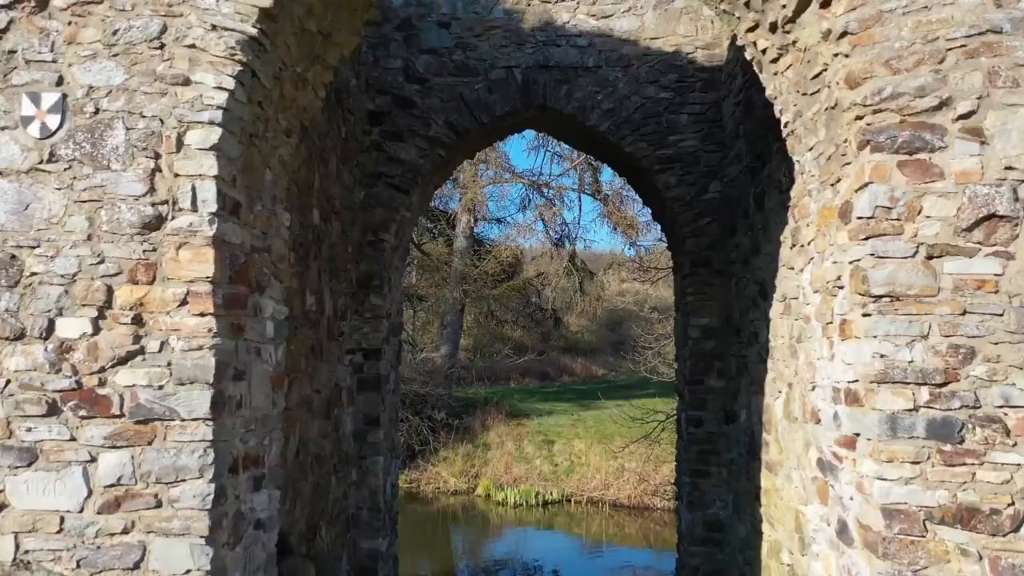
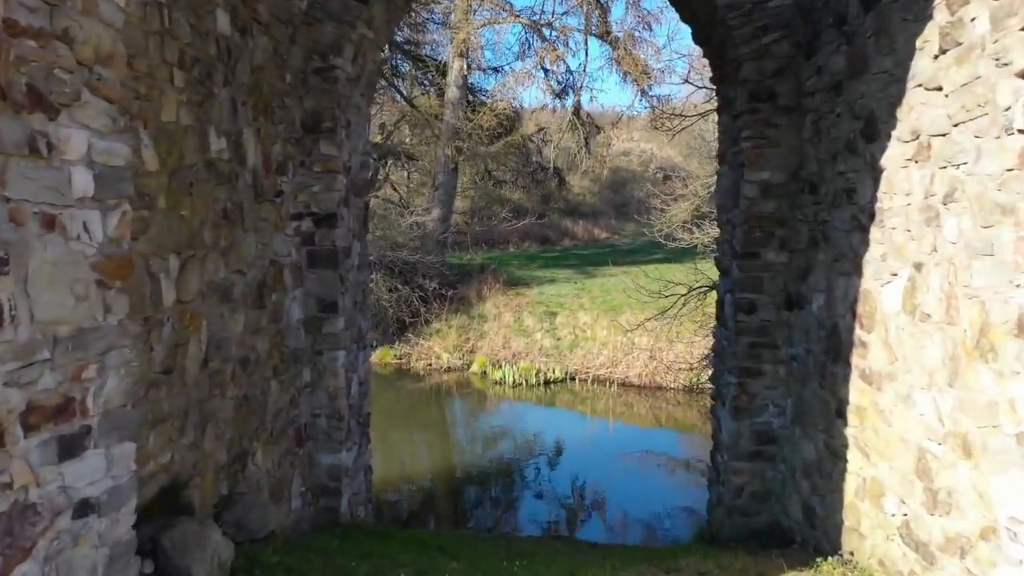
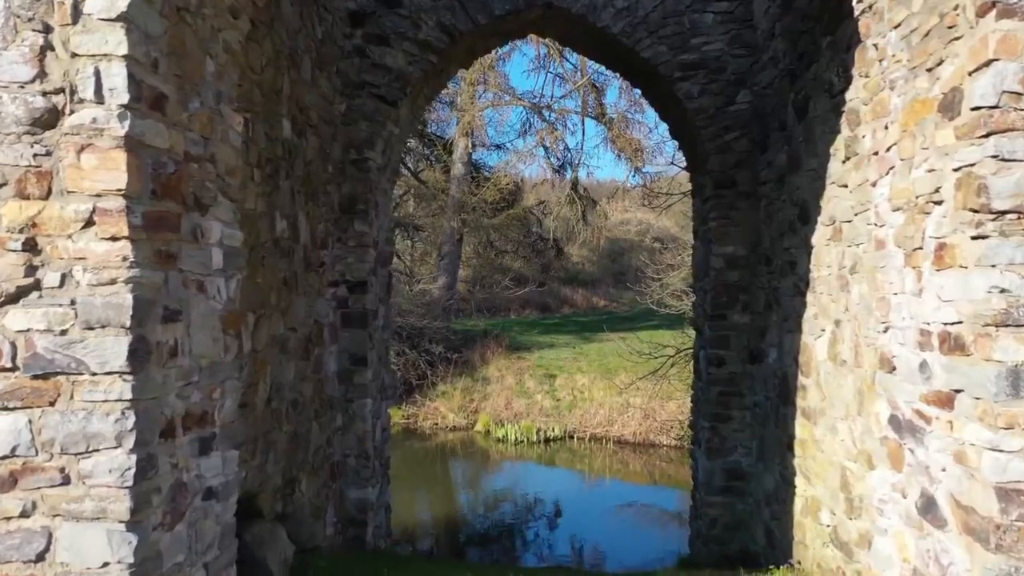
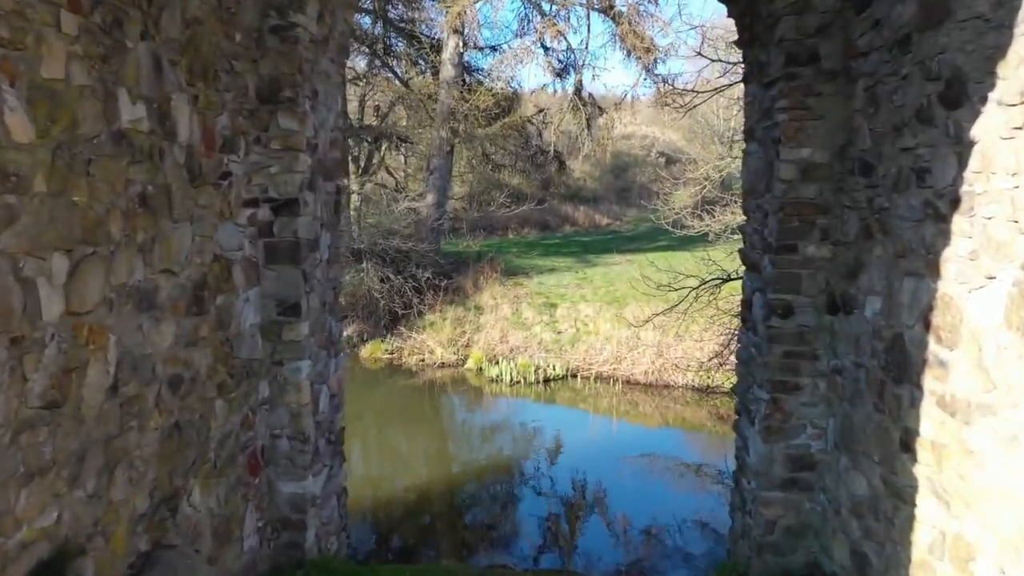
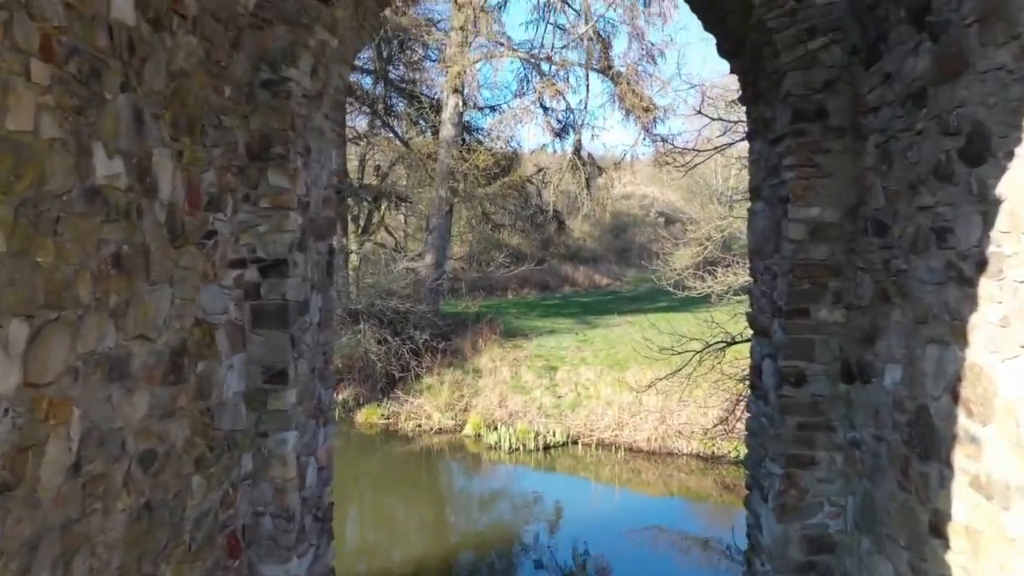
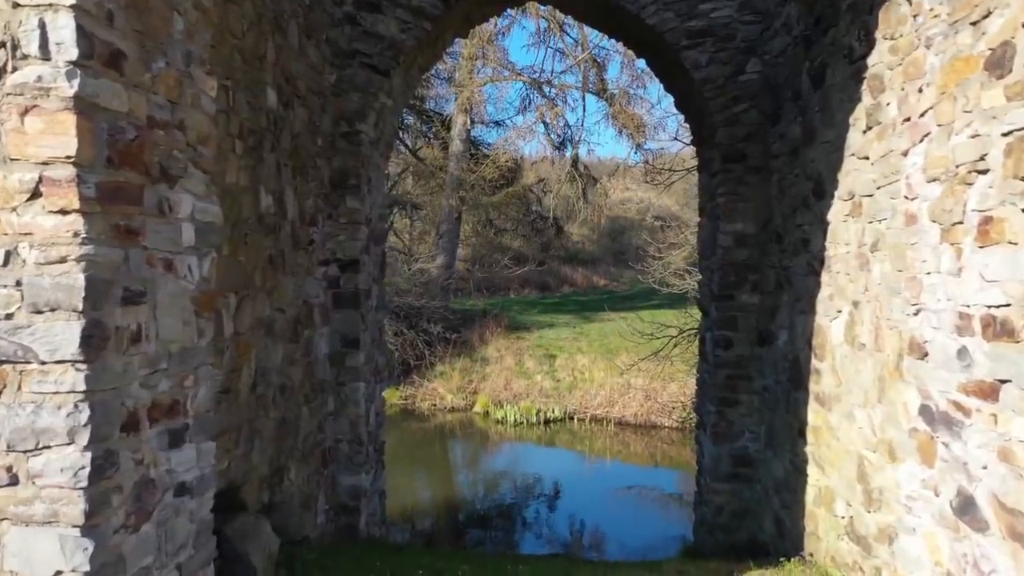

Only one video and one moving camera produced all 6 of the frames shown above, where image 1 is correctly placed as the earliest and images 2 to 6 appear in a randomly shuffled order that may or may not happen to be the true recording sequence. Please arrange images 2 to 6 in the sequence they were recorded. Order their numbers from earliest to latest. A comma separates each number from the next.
3, 6, 2, 4, 5
